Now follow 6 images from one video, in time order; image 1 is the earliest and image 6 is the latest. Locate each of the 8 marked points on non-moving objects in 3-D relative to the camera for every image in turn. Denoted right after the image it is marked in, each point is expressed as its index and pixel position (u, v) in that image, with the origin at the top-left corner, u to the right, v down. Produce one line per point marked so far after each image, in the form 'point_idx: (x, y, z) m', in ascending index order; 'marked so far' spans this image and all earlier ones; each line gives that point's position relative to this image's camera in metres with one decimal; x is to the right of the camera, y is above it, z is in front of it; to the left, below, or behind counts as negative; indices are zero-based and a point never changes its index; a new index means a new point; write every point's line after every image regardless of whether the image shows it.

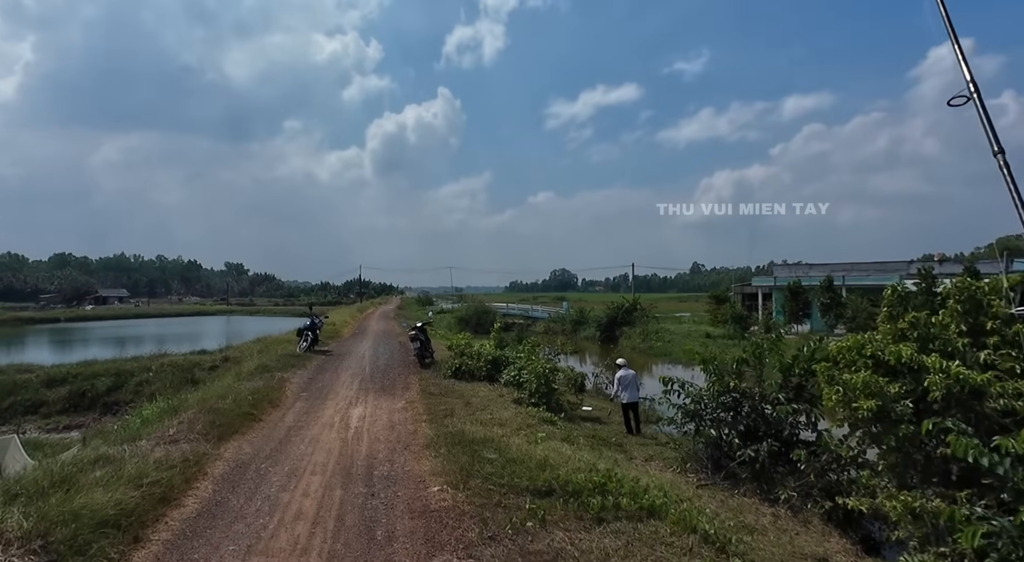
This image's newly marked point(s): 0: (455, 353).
0: (-1.3, -1.6, +13.4) m
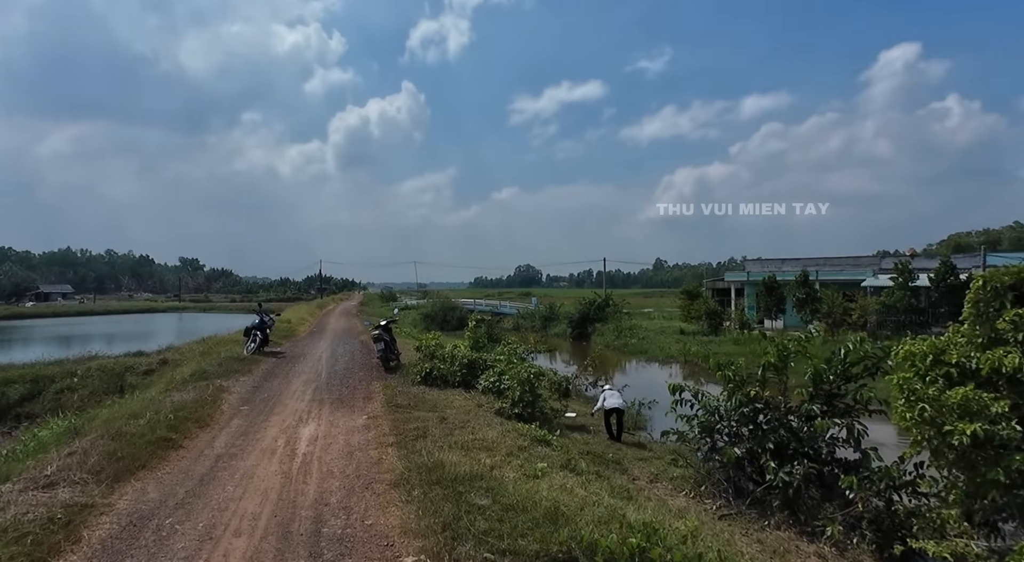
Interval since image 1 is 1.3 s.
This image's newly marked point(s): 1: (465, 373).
0: (-1.7, -1.5, +11.8) m
1: (-0.8, -1.6, +10.8) m
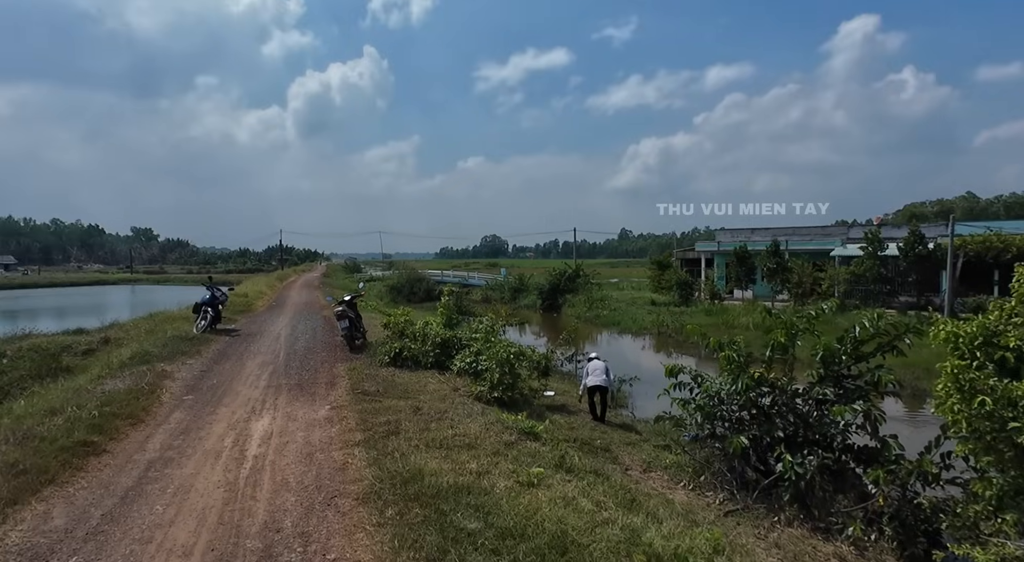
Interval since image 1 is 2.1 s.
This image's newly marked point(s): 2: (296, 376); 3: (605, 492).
0: (-2.1, -1.0, +10.9) m
1: (-1.2, -1.2, +9.9) m
2: (-3.2, -1.4, +8.8) m
3: (+0.8, -1.7, +4.8) m
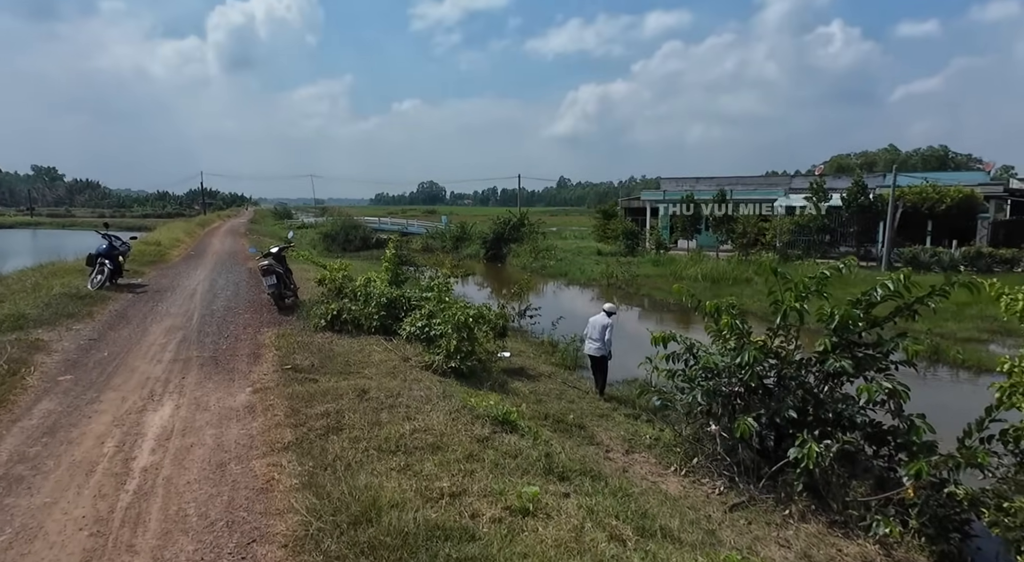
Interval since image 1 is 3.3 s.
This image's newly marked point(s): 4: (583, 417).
0: (-2.9, -0.2, +9.5) m
1: (-1.8, -0.5, +8.6) m
2: (-3.6, -0.8, +7.3) m
3: (+0.6, -1.4, +3.8) m
4: (+0.9, -1.7, +7.7) m
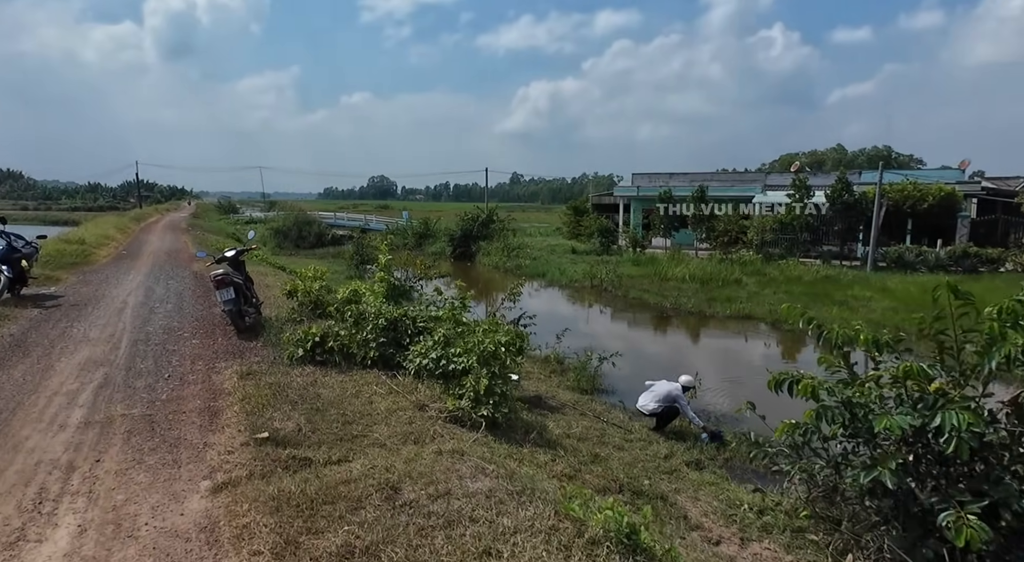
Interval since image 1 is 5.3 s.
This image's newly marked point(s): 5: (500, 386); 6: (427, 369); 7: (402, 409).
0: (-2.5, -0.3, +7.4) m
1: (-1.4, -0.6, +6.6) m
2: (-3.1, -1.0, +5.1) m
3: (+1.4, -1.6, +1.9) m
4: (+1.4, -1.9, +5.8) m
5: (-0.1, -1.0, +5.7) m
6: (-0.9, -0.9, +6.2) m
7: (-1.0, -1.1, +5.4) m
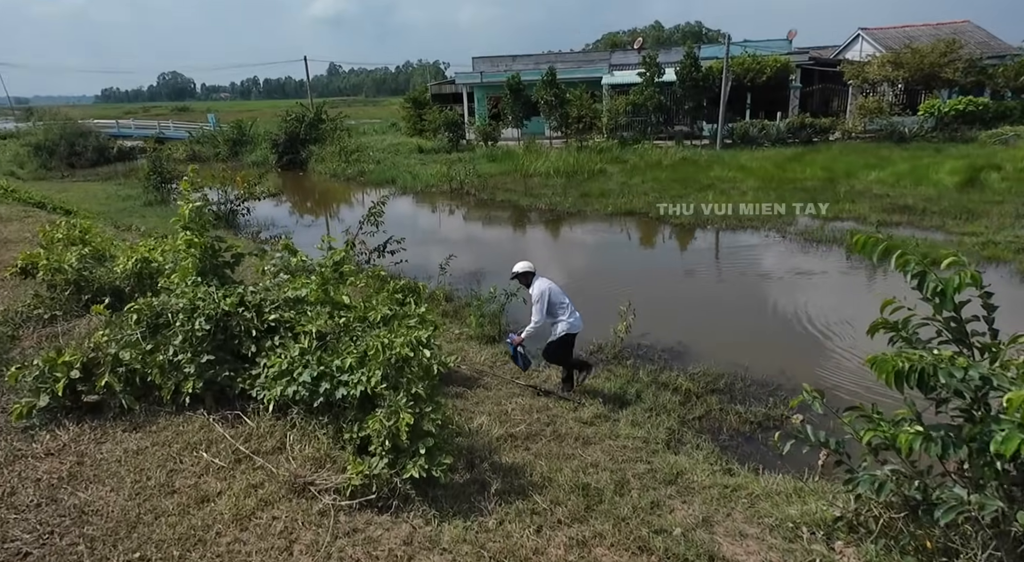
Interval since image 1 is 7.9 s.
0: (-3.2, -0.2, +4.2) m
1: (-1.9, -0.5, +3.8) m
2: (-3.2, -1.2, +2.1) m
3: (+2.1, -1.8, +0.3) m
4: (+1.0, -1.4, +4.0) m
5: (-0.4, -0.8, +3.4) m
6: (-1.3, -0.7, +3.6) m
7: (-1.2, -1.1, +2.9) m
